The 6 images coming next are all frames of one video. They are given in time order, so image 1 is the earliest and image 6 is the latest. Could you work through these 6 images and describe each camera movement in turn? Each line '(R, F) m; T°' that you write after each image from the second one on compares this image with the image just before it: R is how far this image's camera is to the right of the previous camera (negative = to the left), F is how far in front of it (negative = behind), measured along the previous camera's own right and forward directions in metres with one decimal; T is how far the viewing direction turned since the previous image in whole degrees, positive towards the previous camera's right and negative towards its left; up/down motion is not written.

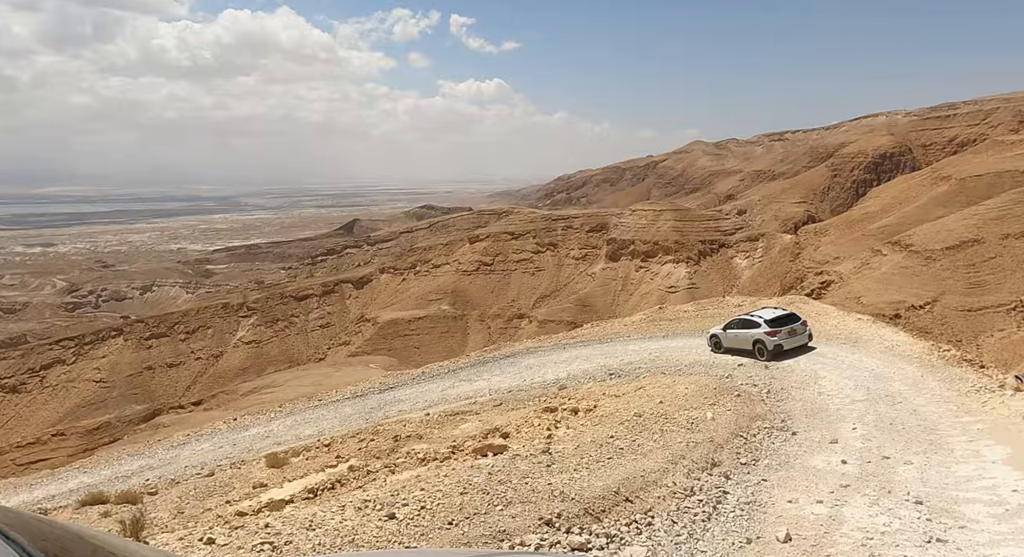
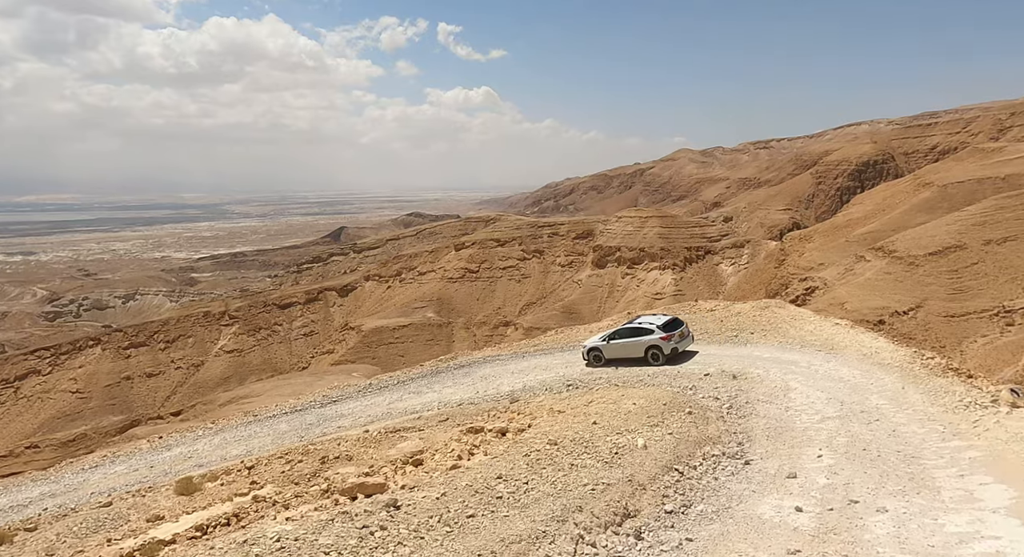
(+0.5, +0.6) m; +1°
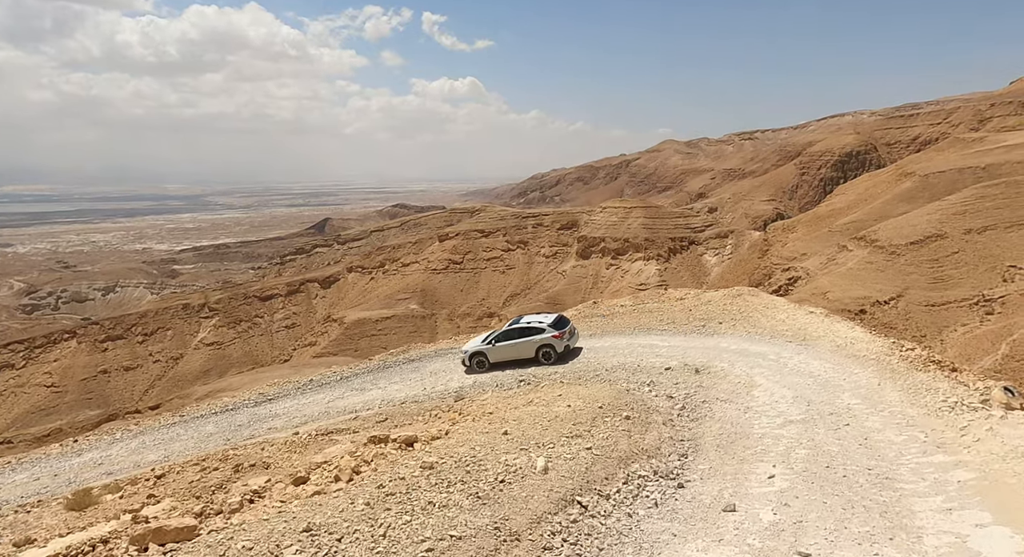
(+0.4, +0.6) m; +1°
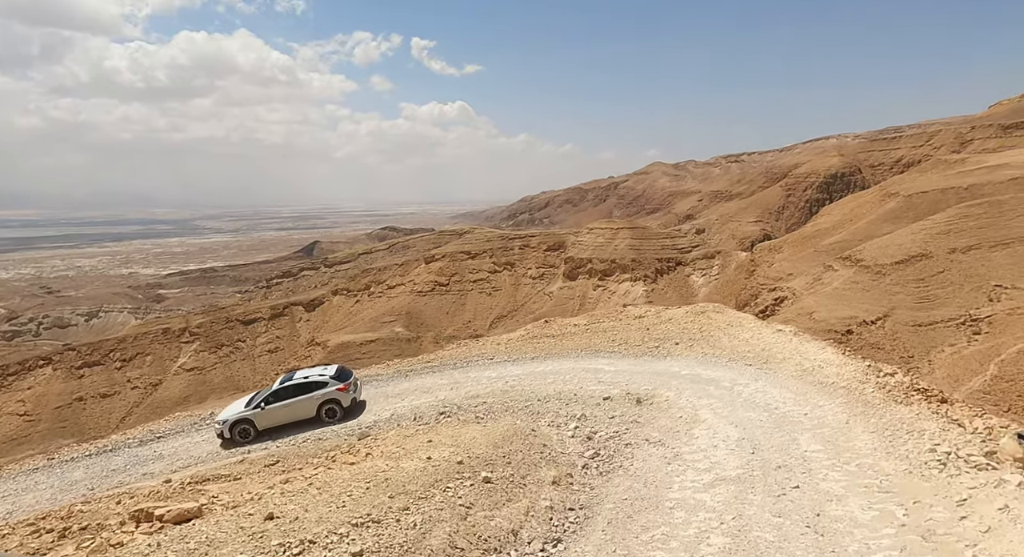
(+0.7, +0.8) m; +1°
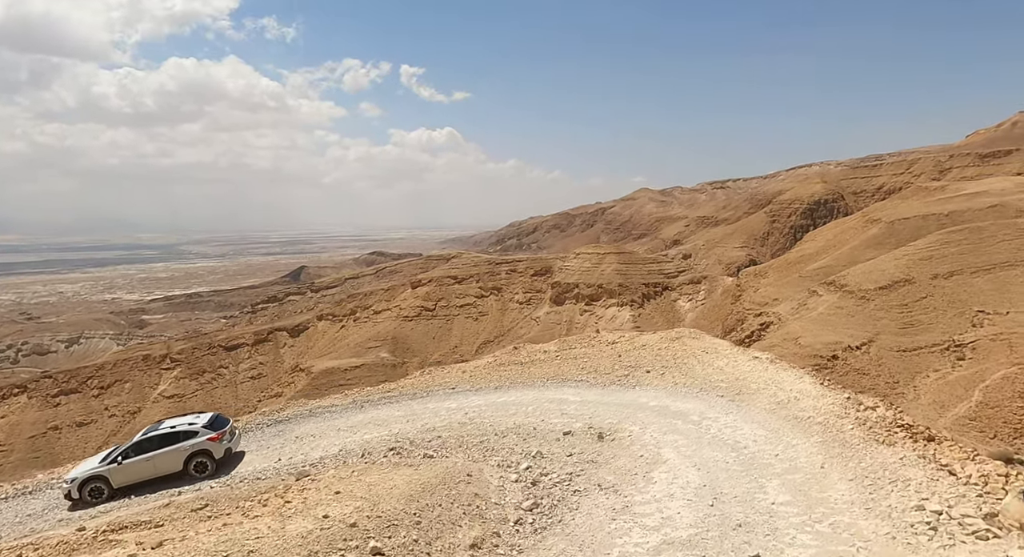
(+0.3, +0.4) m; +1°
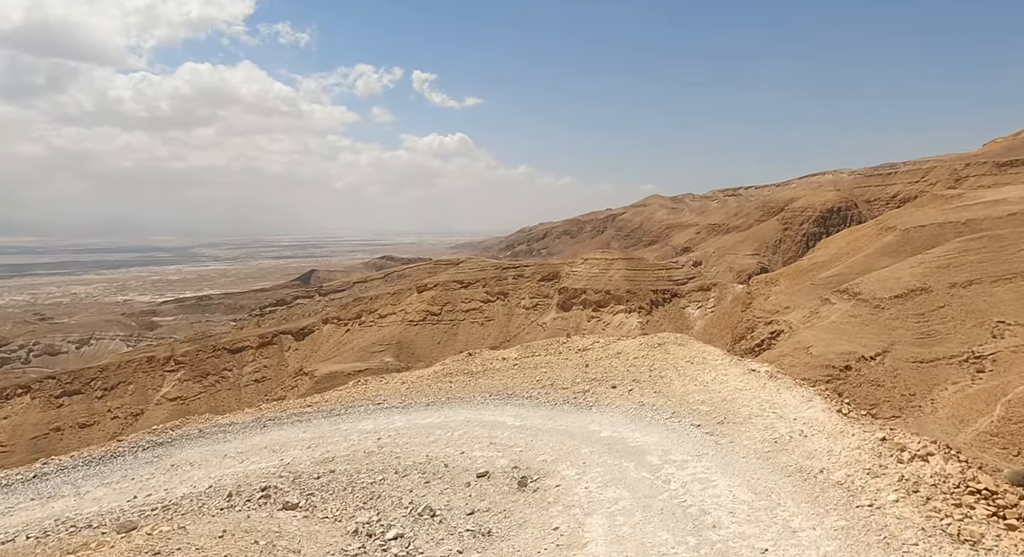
(+0.6, +1.1) m; -1°
